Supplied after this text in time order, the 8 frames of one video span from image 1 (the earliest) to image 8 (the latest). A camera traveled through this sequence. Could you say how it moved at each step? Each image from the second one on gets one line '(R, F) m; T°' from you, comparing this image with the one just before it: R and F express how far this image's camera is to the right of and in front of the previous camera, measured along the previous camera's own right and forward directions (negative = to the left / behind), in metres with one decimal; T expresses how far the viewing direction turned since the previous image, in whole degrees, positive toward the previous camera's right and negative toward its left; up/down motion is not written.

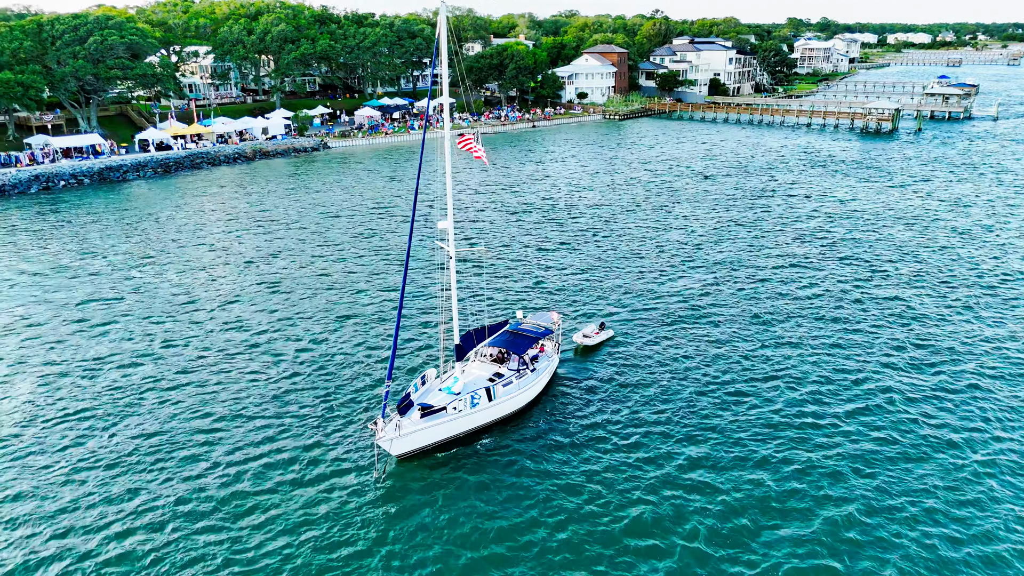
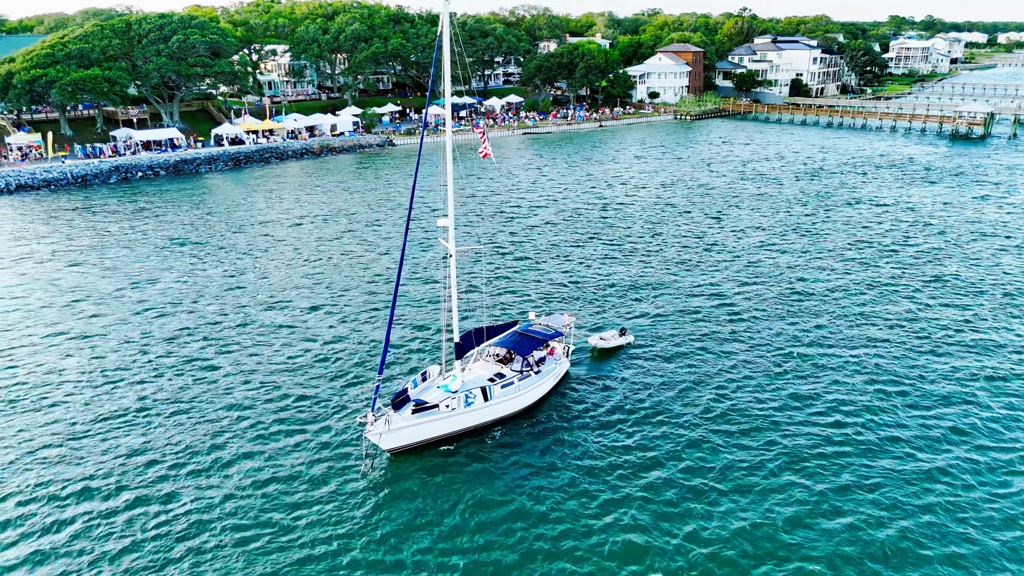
(+2.4, +0.3) m; -6°
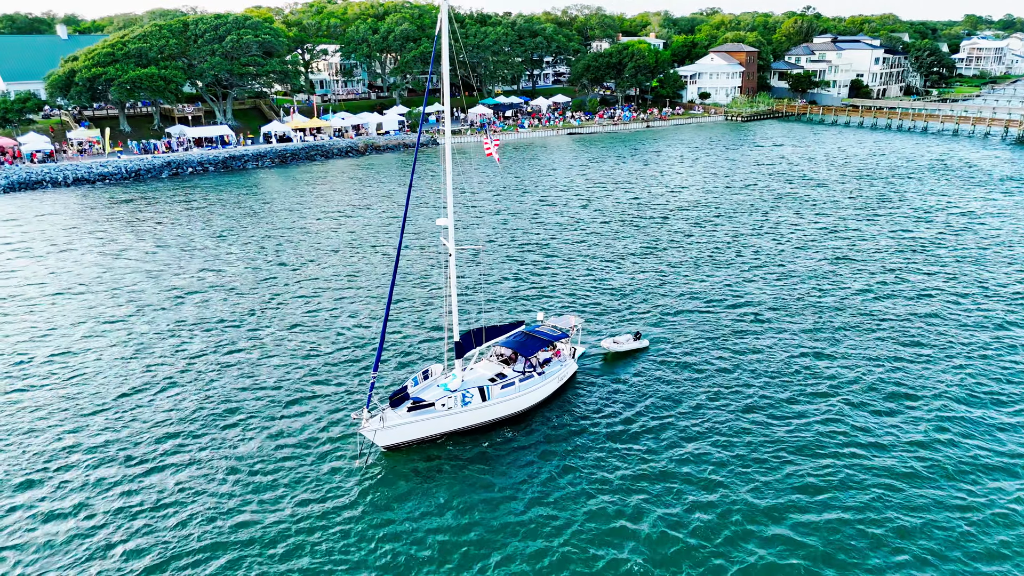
(+1.7, +0.1) m; -4°
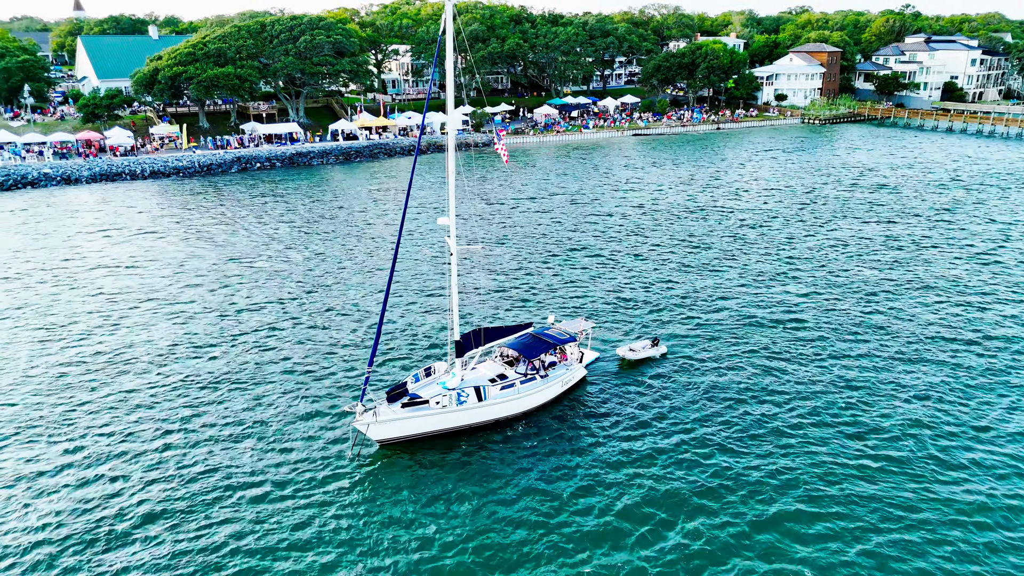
(+2.4, +0.1) m; -6°
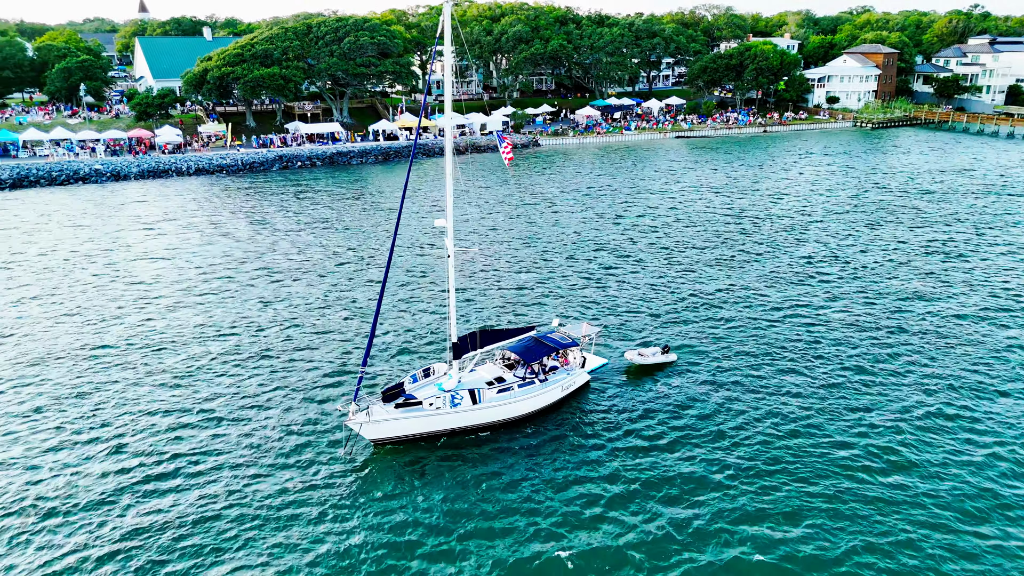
(+1.7, +0.2) m; -4°
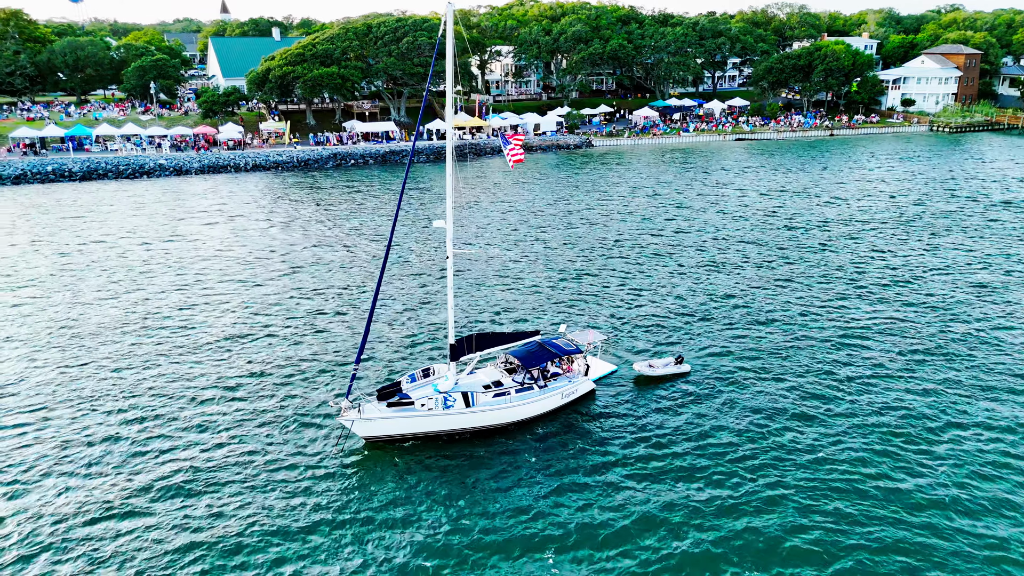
(+2.2, +0.4) m; -5°
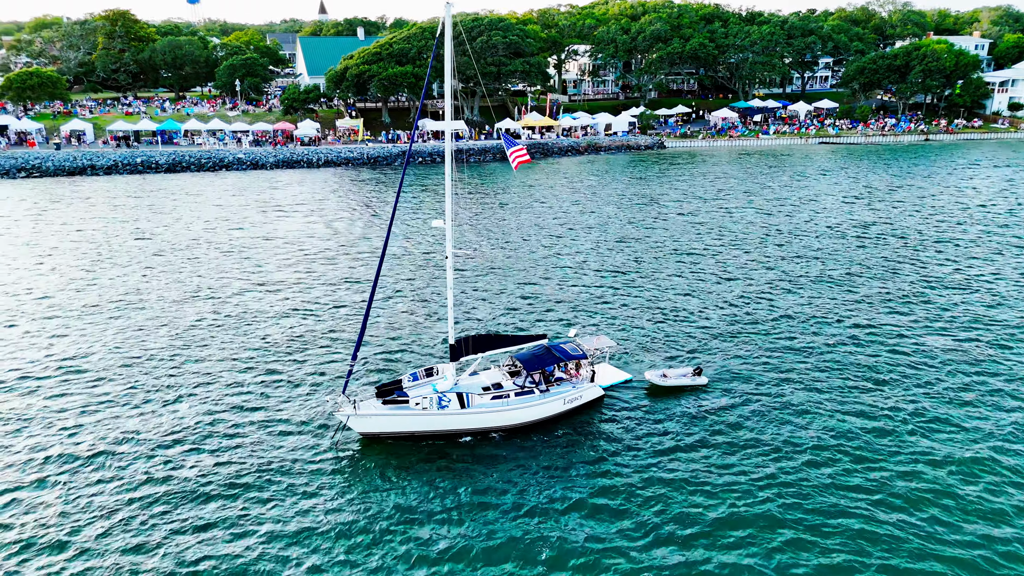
(+2.7, +0.5) m; -7°
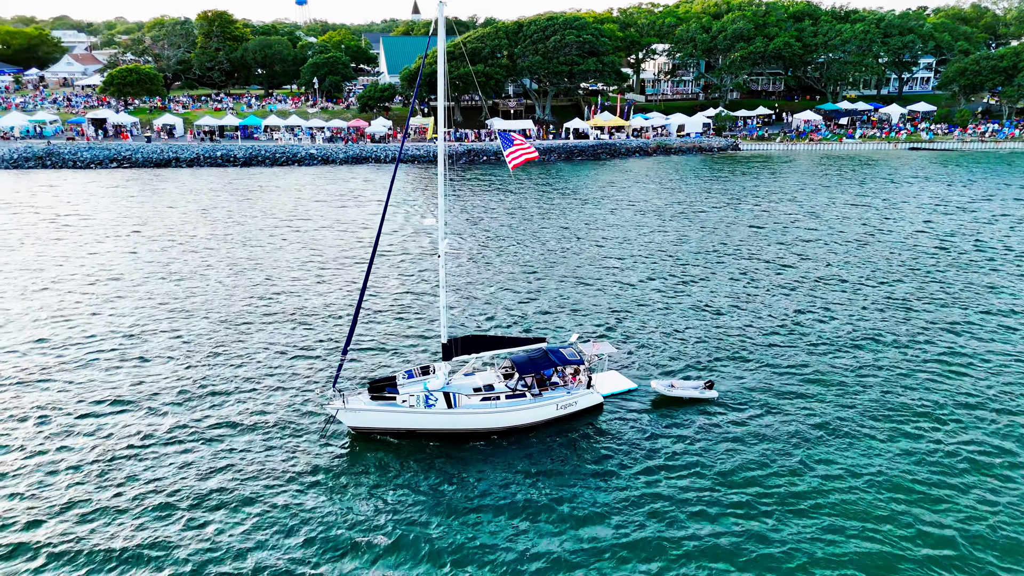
(+3.0, +0.4) m; -7°
